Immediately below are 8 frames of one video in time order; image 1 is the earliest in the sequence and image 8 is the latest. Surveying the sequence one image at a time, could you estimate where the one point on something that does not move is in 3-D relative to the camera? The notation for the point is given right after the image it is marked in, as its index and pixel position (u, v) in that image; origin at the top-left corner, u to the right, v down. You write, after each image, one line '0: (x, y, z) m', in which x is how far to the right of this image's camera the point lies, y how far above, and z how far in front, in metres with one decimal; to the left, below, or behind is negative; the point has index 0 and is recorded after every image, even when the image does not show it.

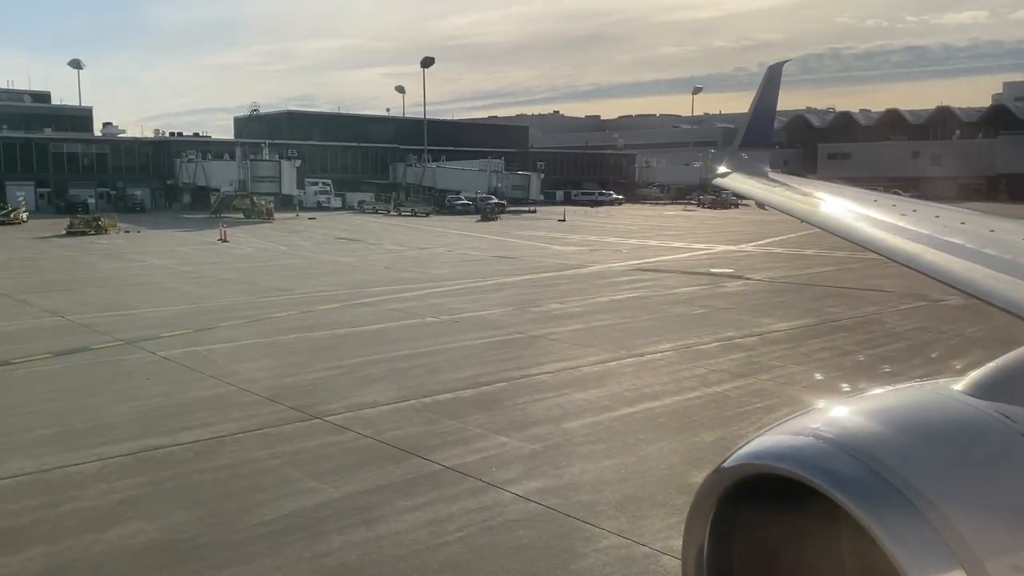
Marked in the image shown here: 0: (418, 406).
0: (-1.1, -1.4, +10.4) m
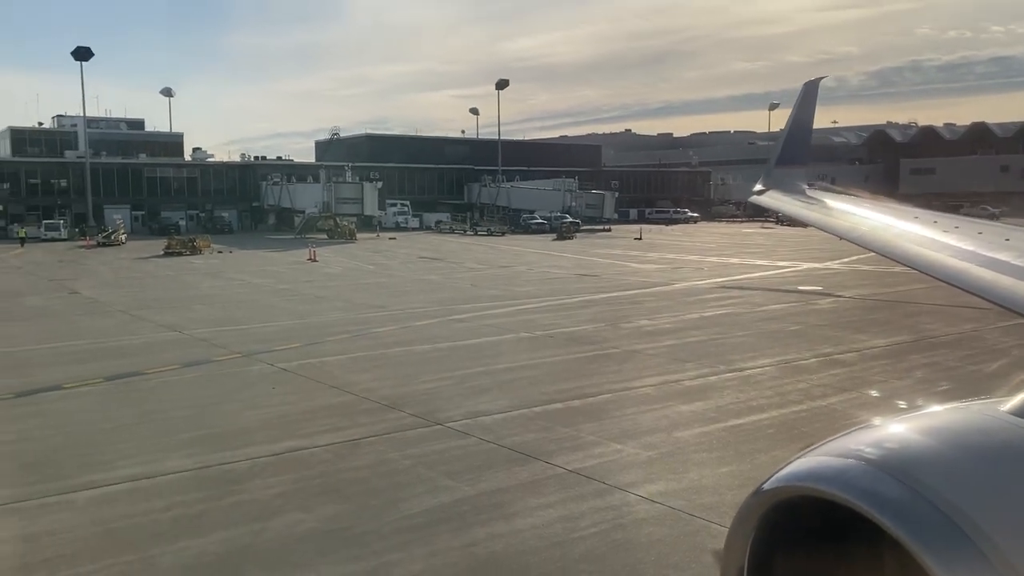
0: (+0.3, -1.6, +10.9) m
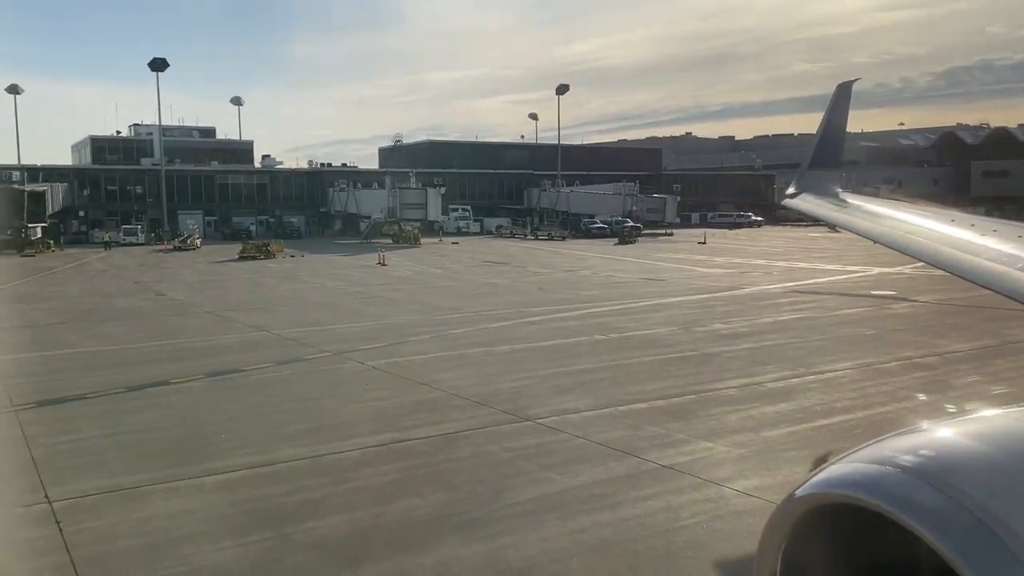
0: (+1.4, -1.6, +11.2) m
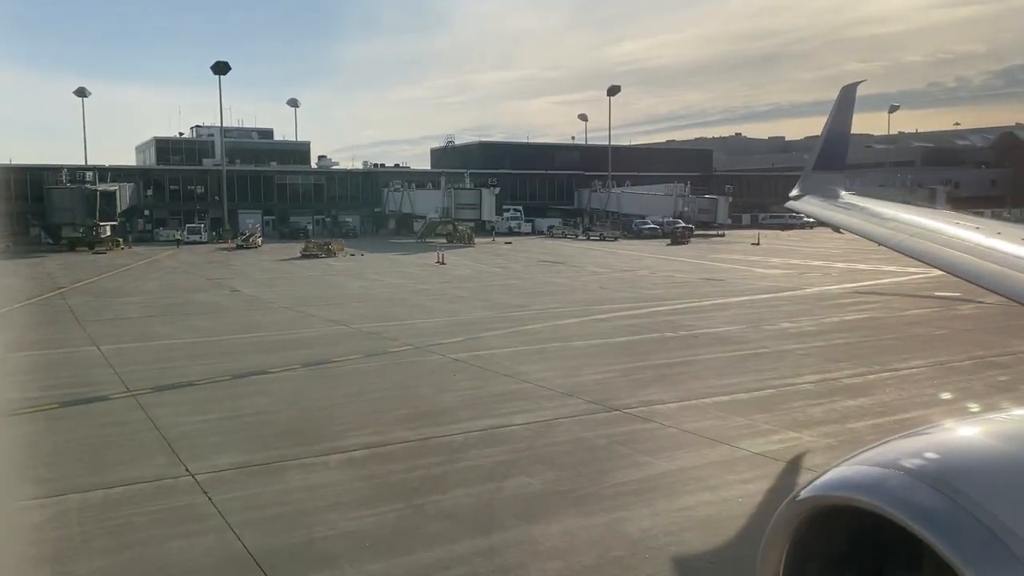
0: (+2.6, -1.6, +11.7) m
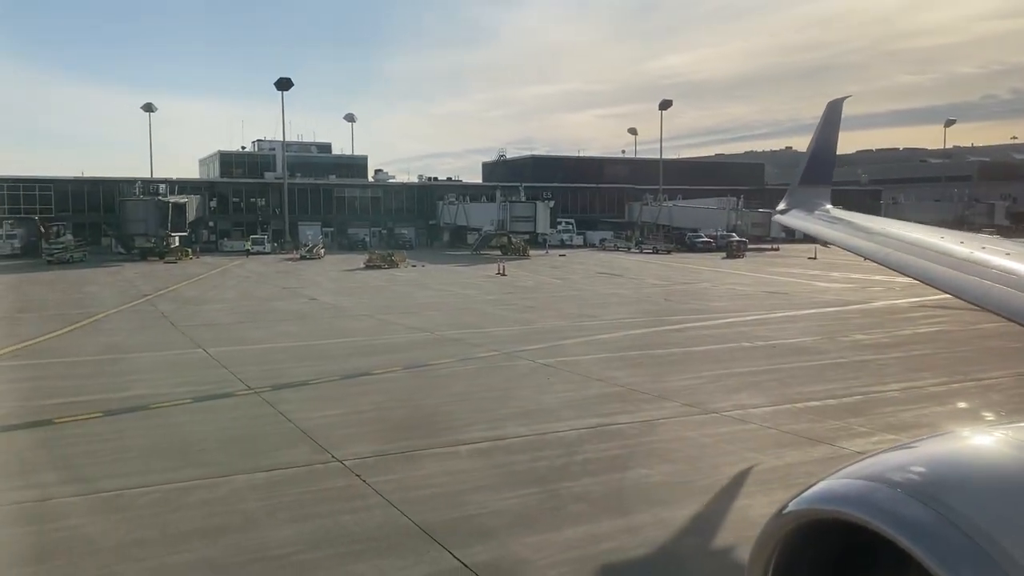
0: (+4.1, -1.8, +12.3) m
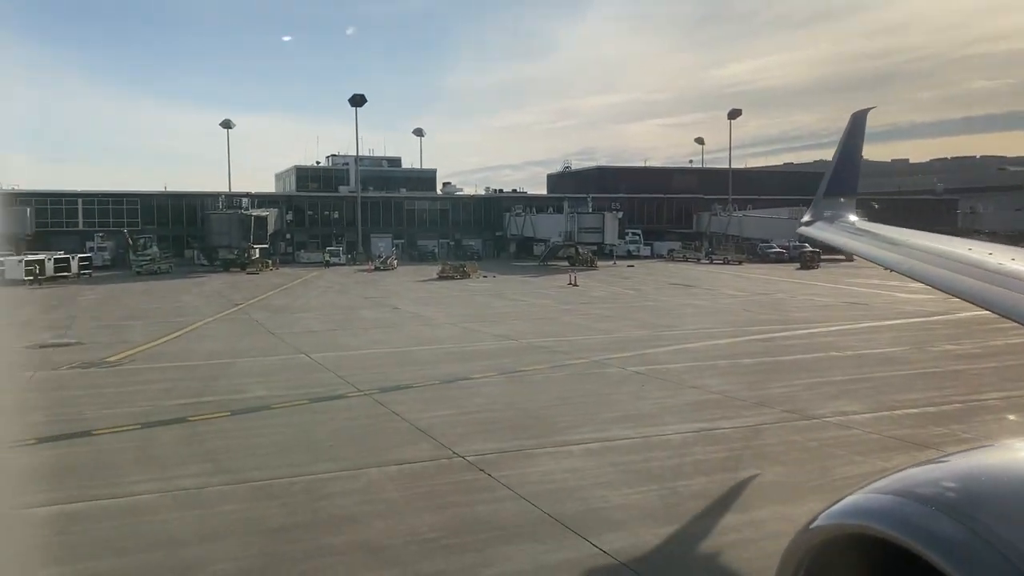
0: (+5.7, -1.9, +12.5) m
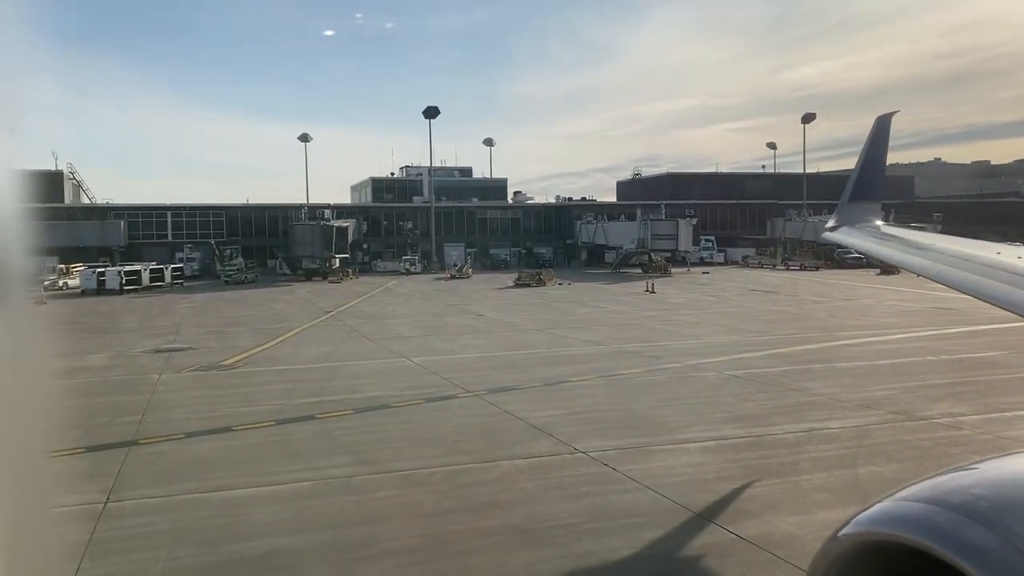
0: (+7.4, -1.9, +12.7) m
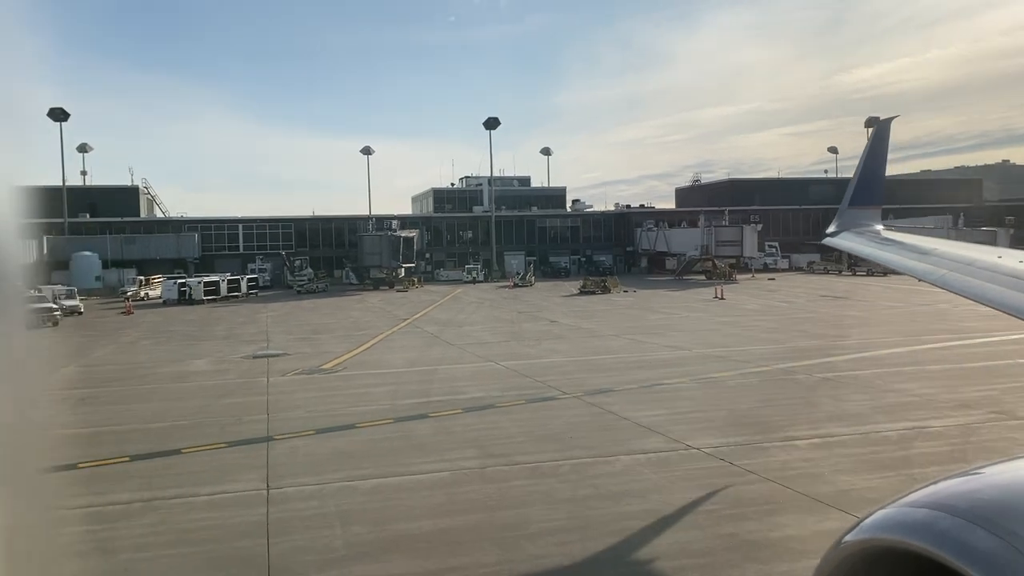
0: (+9.1, -1.9, +12.9) m
